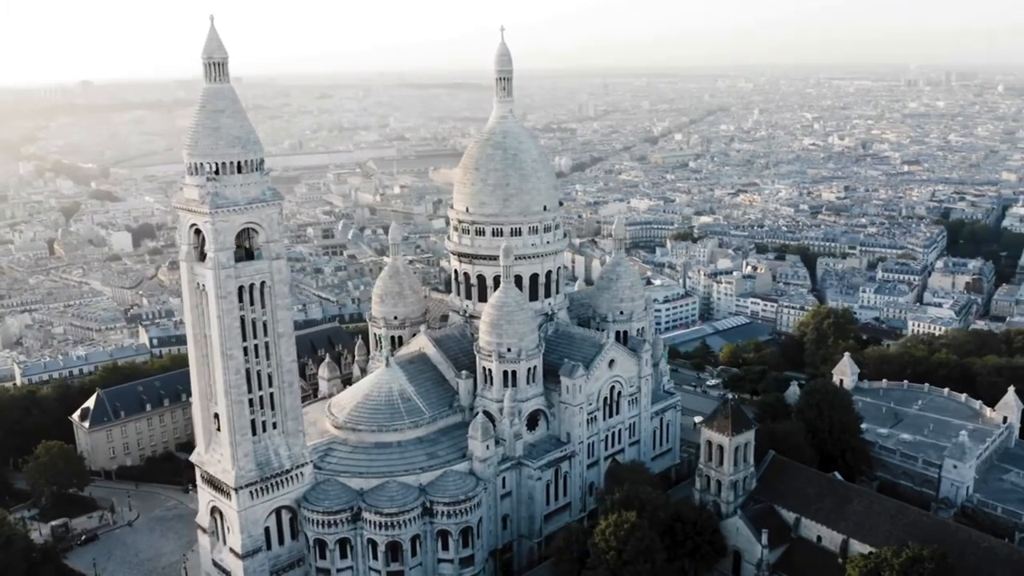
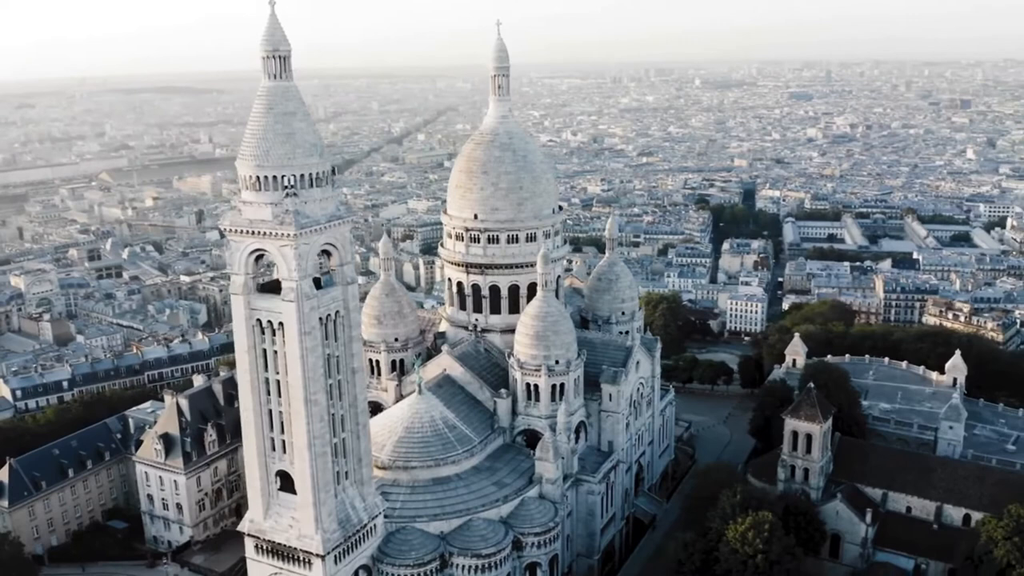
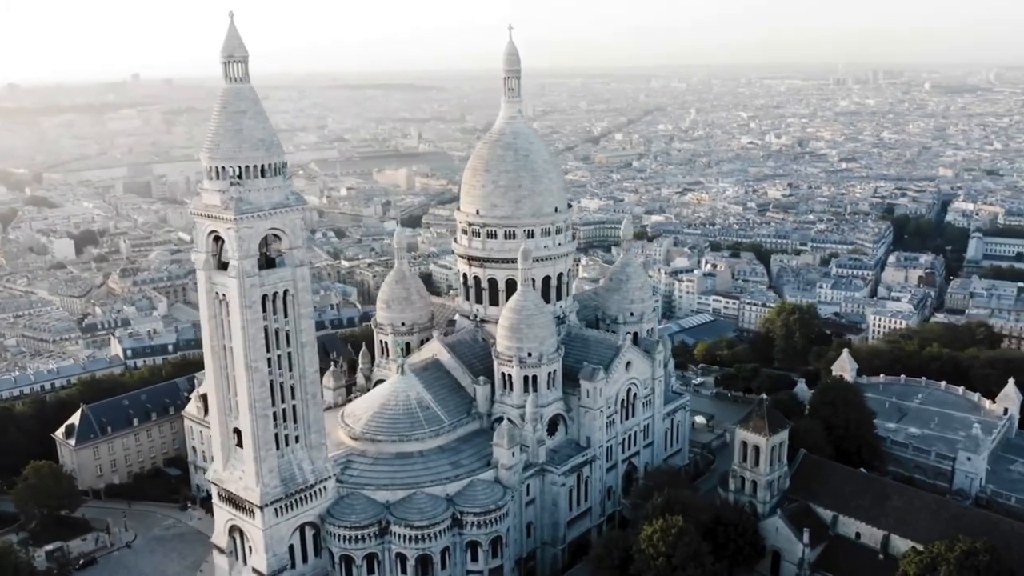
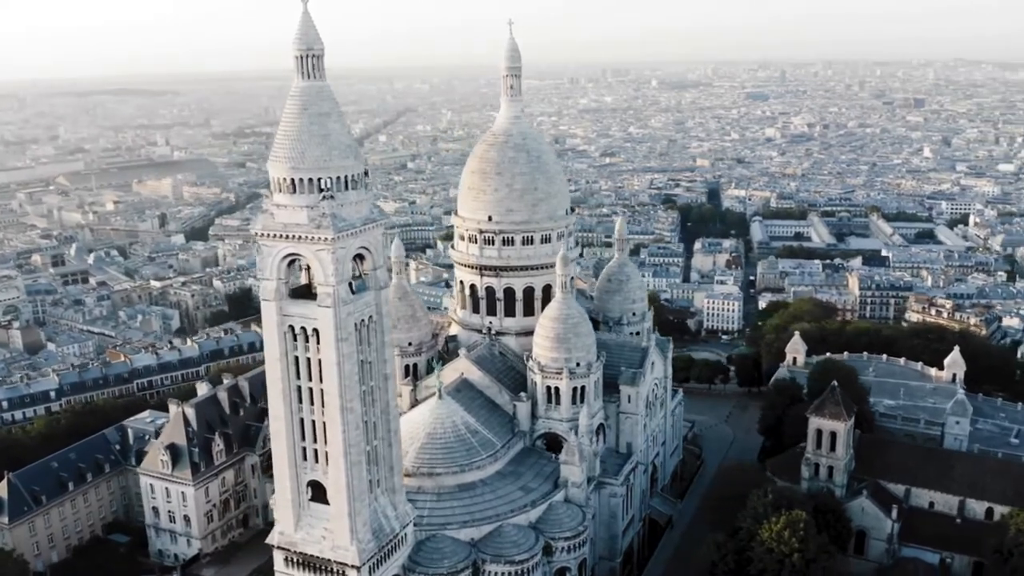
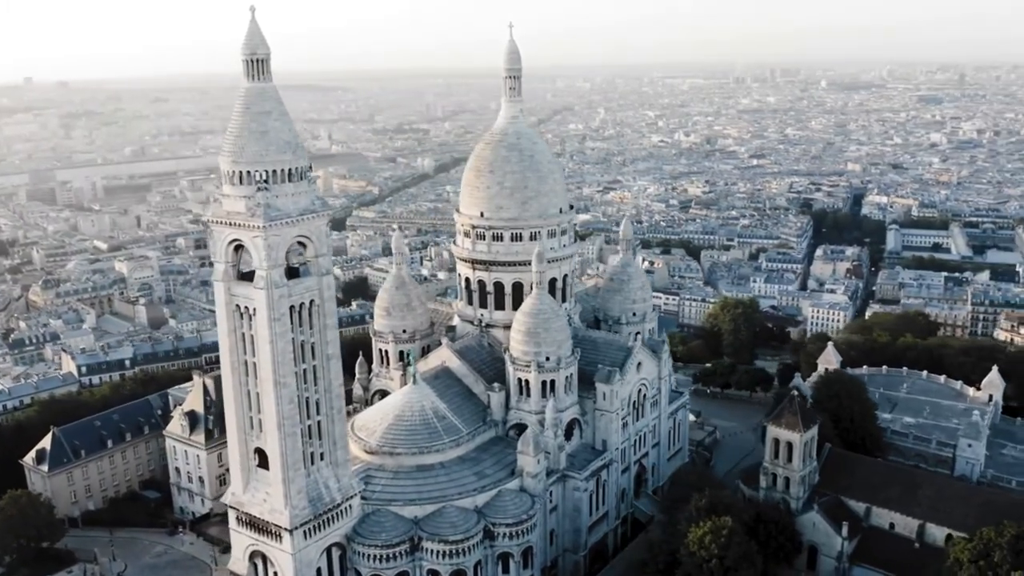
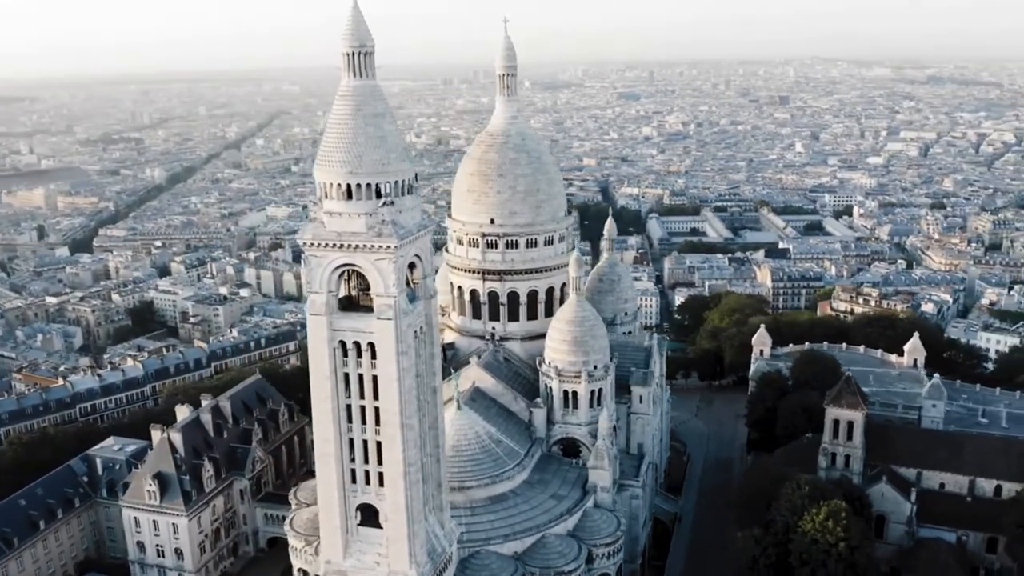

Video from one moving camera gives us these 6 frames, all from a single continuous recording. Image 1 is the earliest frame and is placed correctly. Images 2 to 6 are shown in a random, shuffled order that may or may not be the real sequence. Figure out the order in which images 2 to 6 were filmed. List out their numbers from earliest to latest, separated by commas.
3, 5, 2, 4, 6
